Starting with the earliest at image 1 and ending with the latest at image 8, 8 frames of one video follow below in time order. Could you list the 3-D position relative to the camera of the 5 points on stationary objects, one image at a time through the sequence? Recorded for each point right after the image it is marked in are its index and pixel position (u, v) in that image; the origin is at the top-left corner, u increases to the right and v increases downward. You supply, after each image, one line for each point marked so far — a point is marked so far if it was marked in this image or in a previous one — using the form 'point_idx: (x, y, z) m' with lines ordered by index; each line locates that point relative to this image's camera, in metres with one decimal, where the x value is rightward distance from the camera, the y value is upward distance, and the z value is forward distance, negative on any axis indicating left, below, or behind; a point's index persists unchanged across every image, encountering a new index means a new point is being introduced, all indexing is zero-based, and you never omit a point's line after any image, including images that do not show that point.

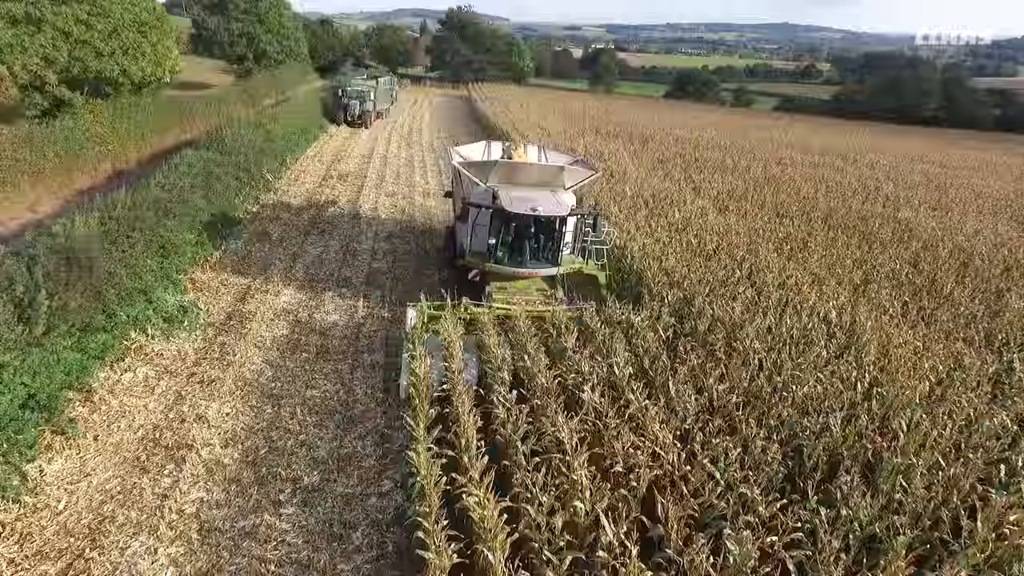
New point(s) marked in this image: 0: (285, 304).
0: (-3.1, -0.2, +8.6) m
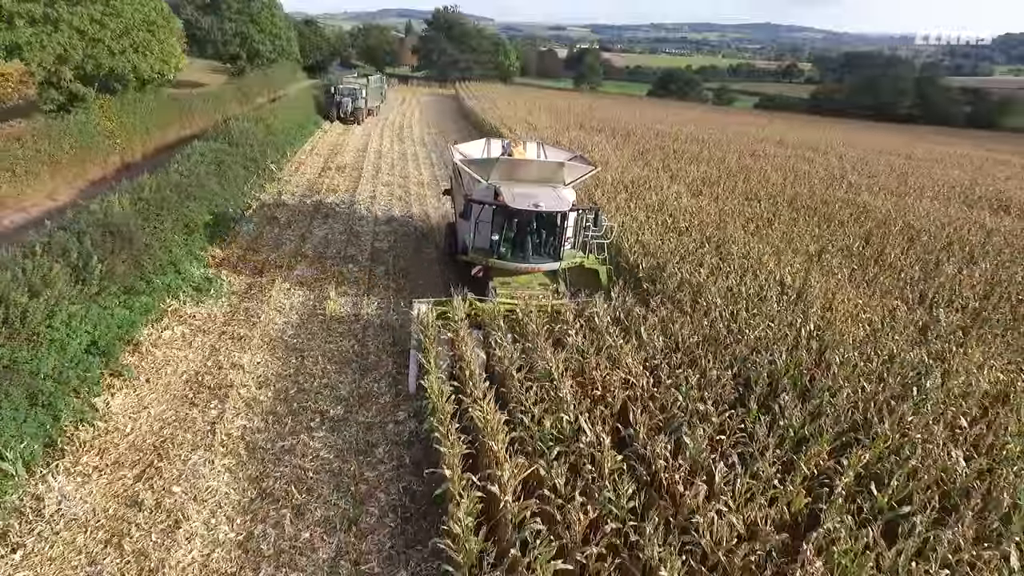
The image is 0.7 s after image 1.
0: (-3.2, +0.2, +9.4) m
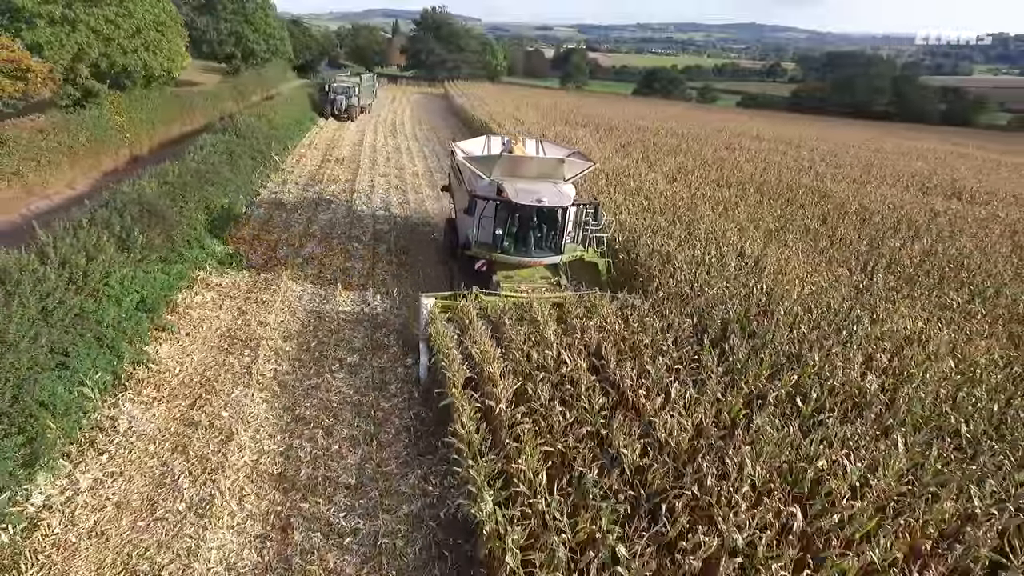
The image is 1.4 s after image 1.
0: (-3.4, +0.6, +10.4) m
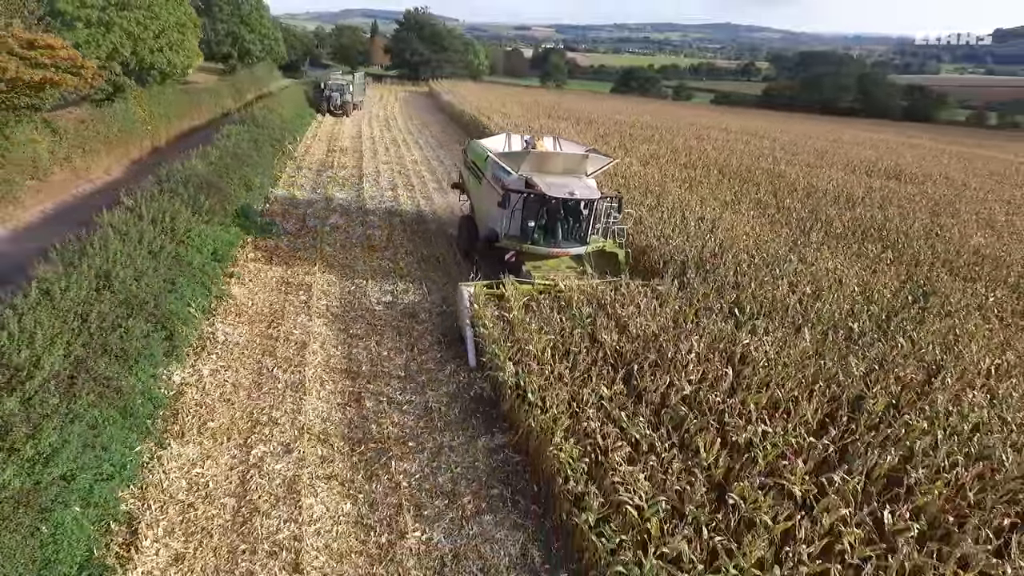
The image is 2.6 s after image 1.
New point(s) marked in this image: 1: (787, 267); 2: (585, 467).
0: (-3.5, +1.3, +12.1) m
1: (+3.9, +0.3, +8.8) m
2: (+0.6, -1.4, +5.0) m
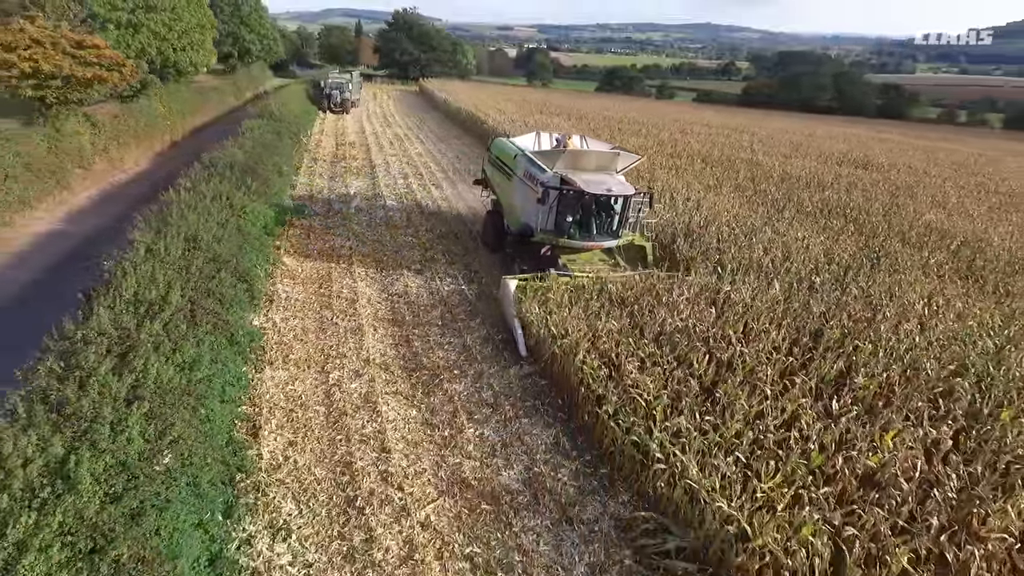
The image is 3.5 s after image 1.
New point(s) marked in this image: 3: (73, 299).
0: (-3.3, +1.7, +13.3) m
1: (+4.1, +0.8, +10.2) m
2: (+0.9, -0.9, +6.3) m
3: (-6.1, -0.2, +8.7) m
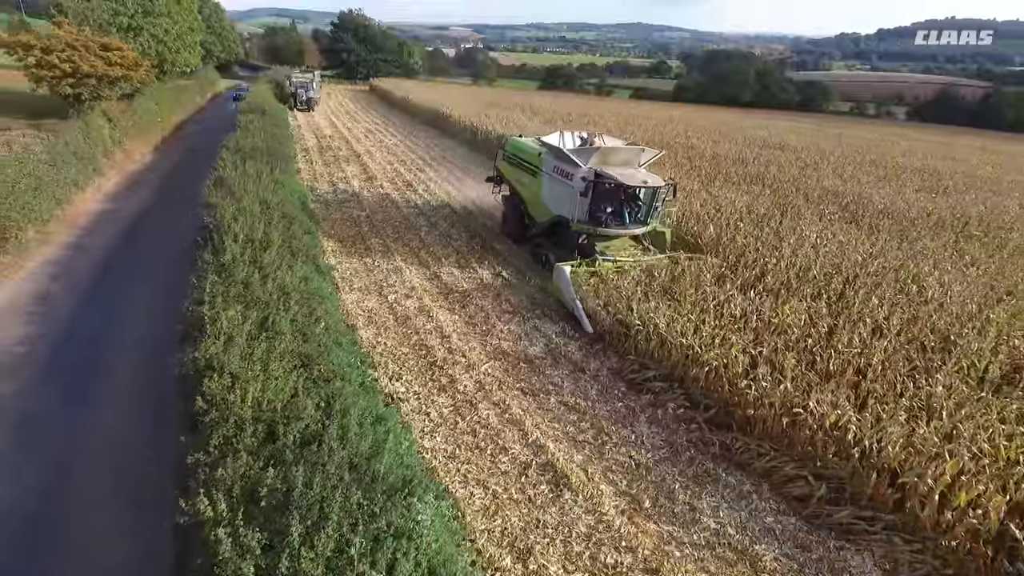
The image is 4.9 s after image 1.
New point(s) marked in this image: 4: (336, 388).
0: (-3.8, +2.5, +15.4) m
1: (+3.9, +1.9, +13.0) m
2: (+1.1, 0.0, +8.8) m
3: (-6.1, +0.5, +10.5) m
4: (-1.6, -0.9, +5.5) m
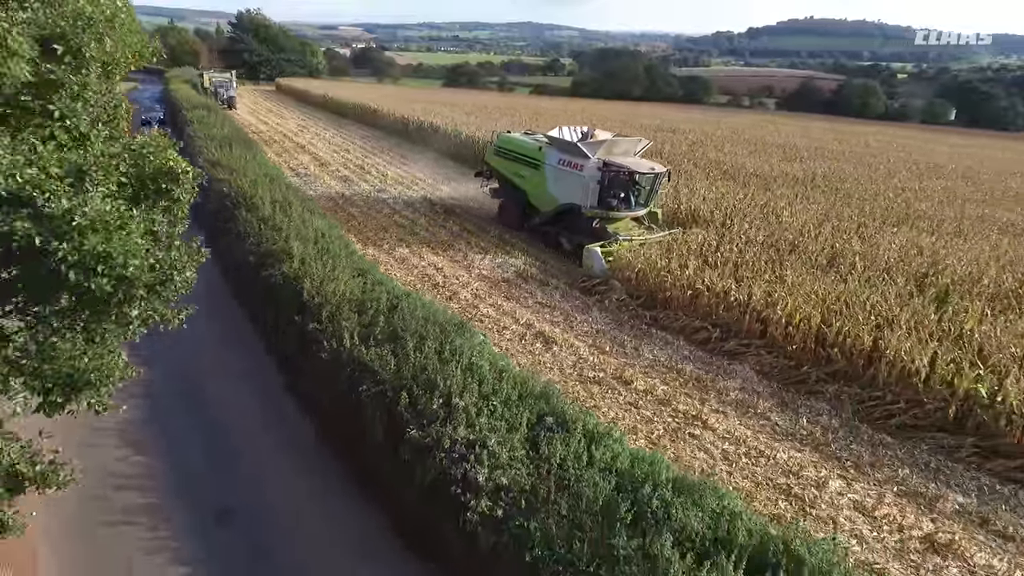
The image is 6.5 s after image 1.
0: (-5.4, +3.2, +17.2) m
1: (+2.6, +3.1, +15.9) m
2: (+0.6, +1.1, +11.5) m
3: (-6.8, +1.1, +12.1) m
4: (-1.5, 0.0, +7.8) m
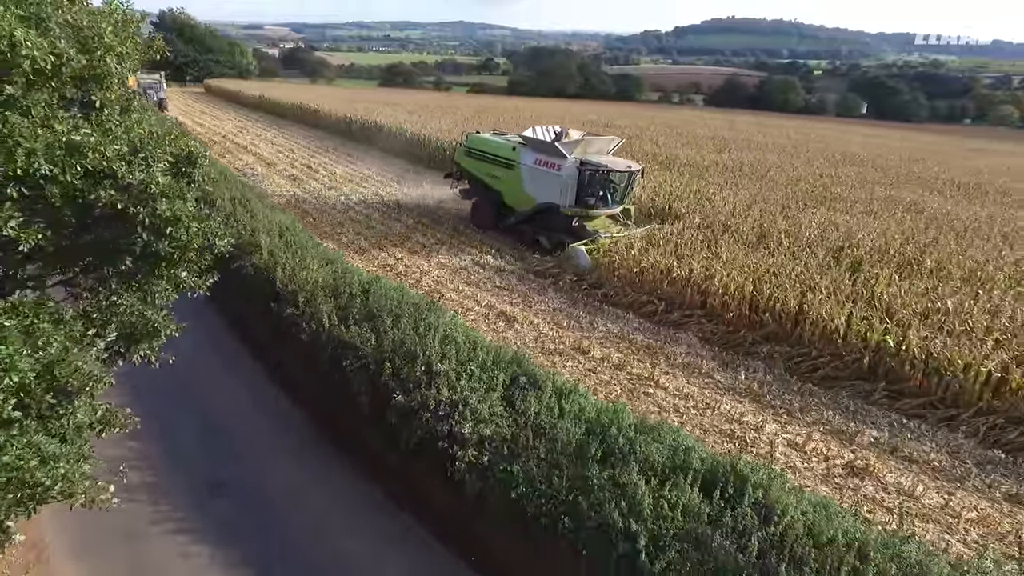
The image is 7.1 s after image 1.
0: (-6.9, +3.2, +17.2) m
1: (+1.2, +3.4, +16.7) m
2: (-0.3, +1.3, +12.0) m
3: (-7.7, +1.1, +12.0) m
4: (-2.0, +0.2, +8.2) m
